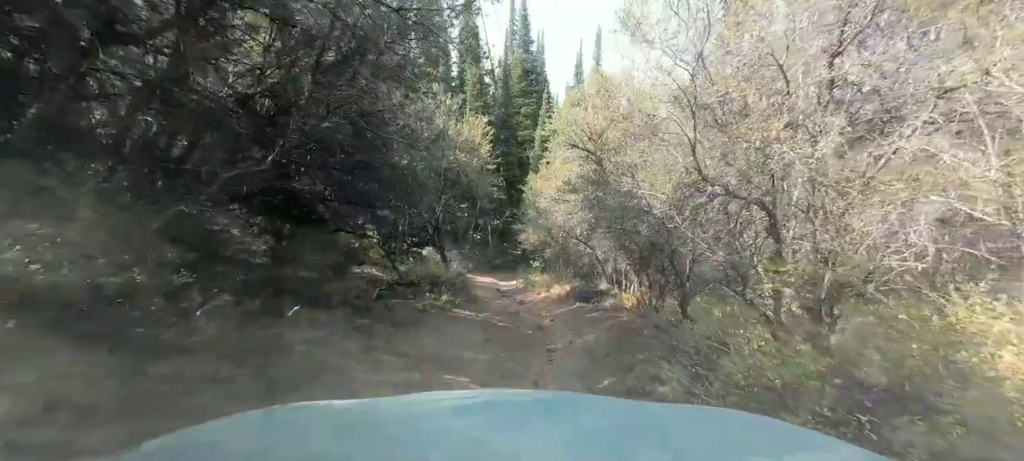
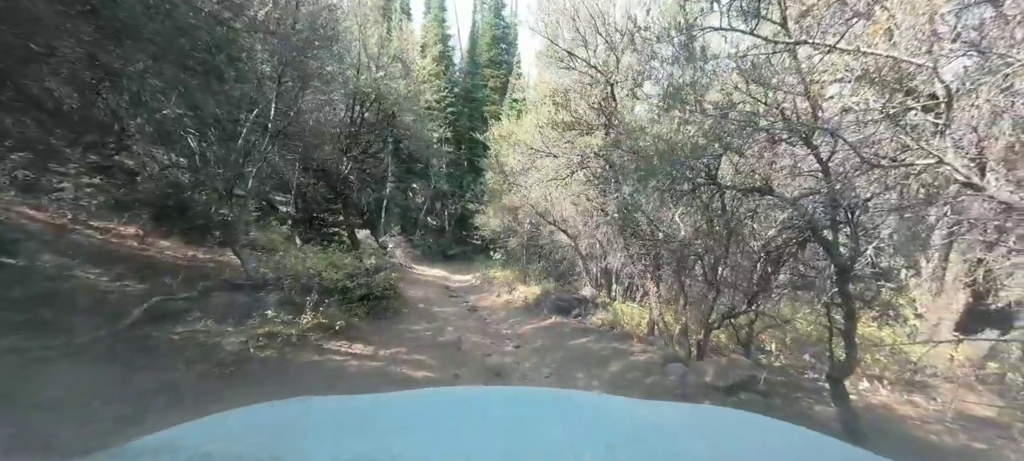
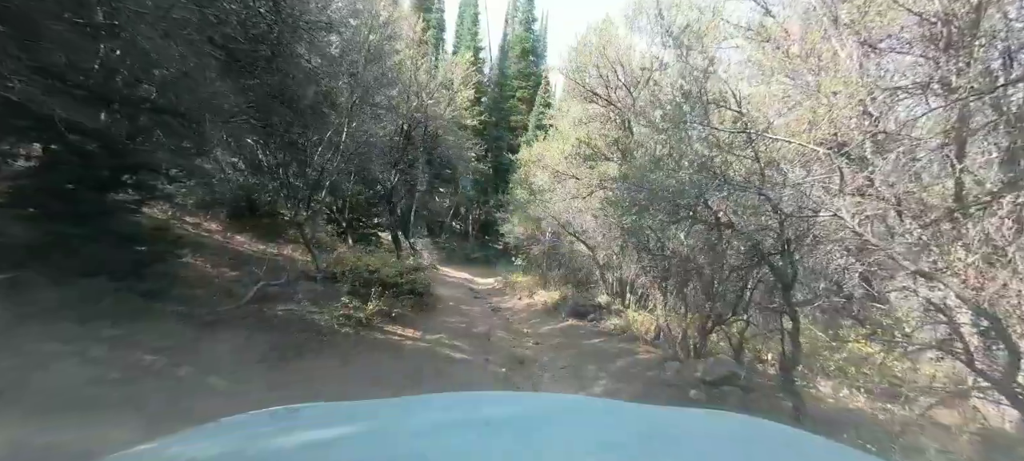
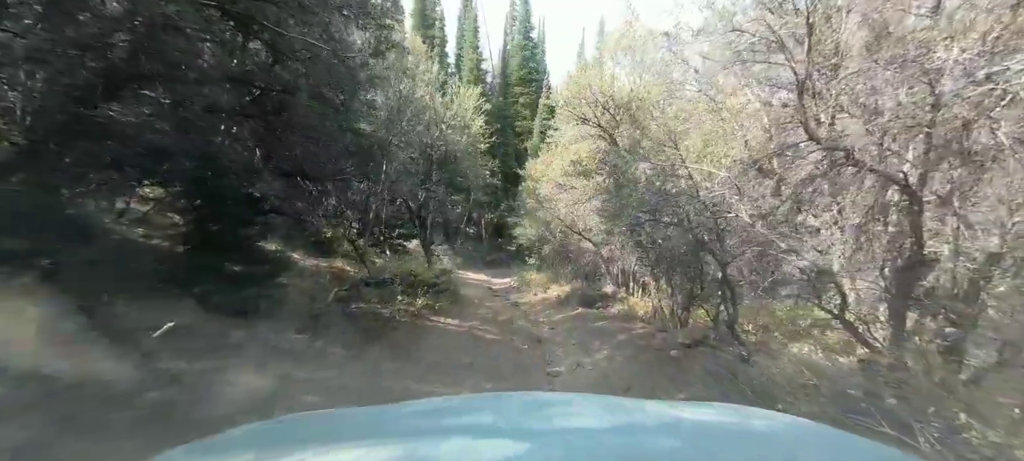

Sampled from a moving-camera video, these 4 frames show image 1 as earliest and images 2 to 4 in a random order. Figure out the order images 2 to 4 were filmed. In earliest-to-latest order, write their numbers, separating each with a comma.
4, 3, 2
